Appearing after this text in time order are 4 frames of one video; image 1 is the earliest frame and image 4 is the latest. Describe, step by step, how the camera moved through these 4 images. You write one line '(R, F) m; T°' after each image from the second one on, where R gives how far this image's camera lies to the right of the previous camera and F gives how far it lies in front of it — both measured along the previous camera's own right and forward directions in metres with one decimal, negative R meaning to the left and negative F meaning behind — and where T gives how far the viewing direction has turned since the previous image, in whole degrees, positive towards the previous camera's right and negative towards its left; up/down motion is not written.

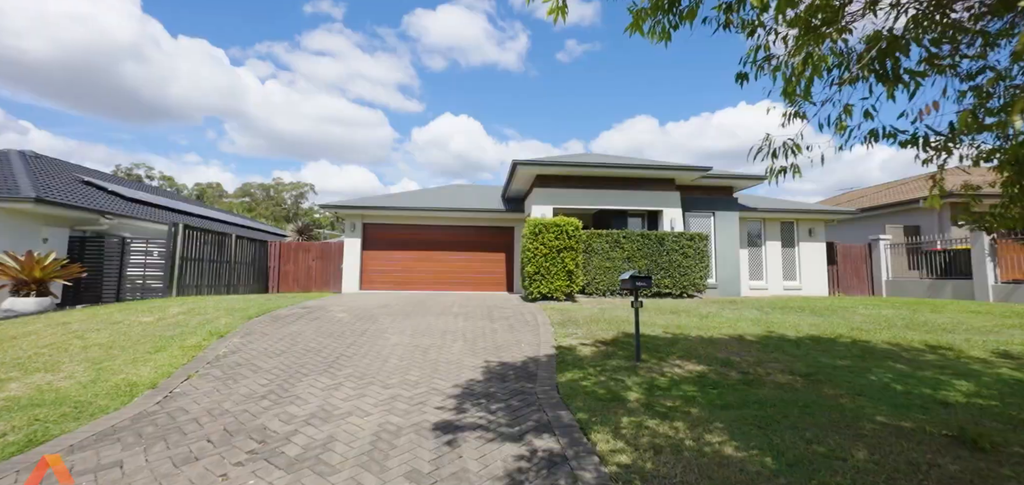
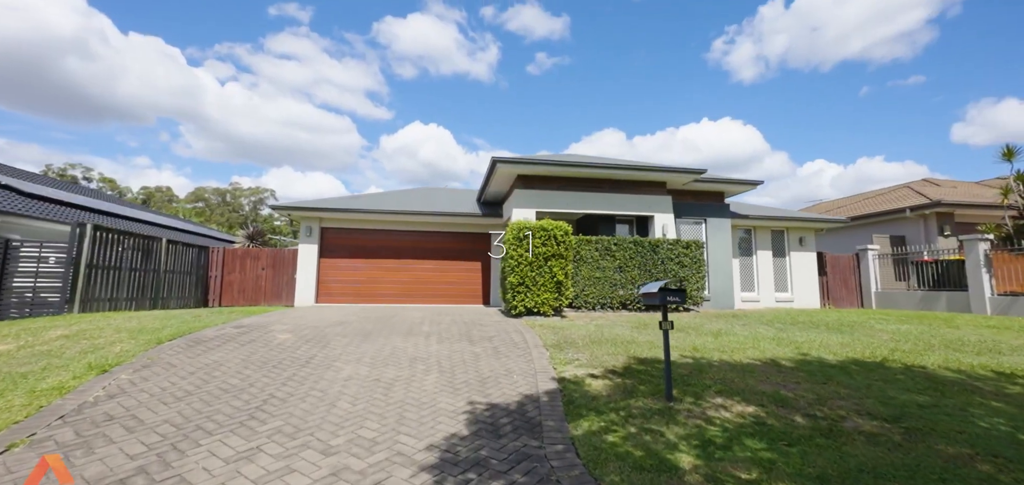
(-0.2, +1.2) m; +4°
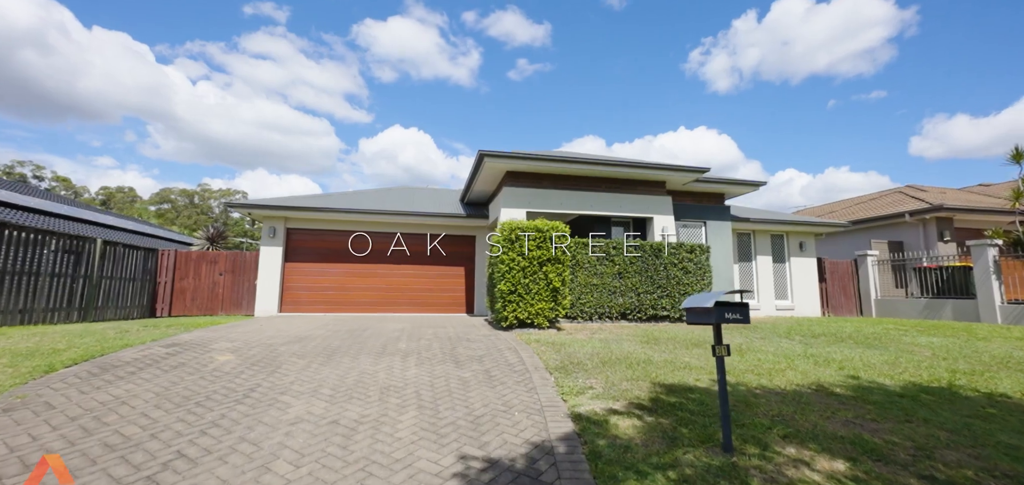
(-0.2, +1.0) m; +3°
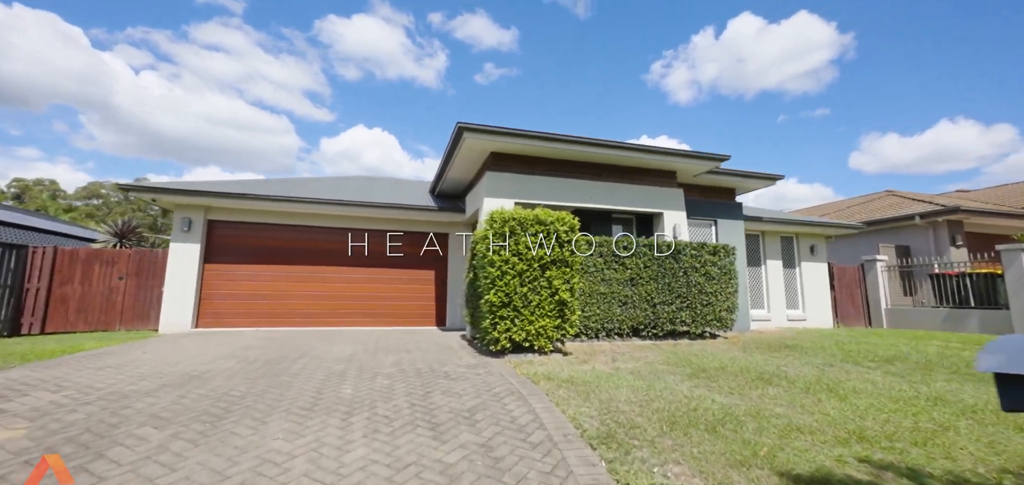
(-0.4, +2.0) m; +5°
